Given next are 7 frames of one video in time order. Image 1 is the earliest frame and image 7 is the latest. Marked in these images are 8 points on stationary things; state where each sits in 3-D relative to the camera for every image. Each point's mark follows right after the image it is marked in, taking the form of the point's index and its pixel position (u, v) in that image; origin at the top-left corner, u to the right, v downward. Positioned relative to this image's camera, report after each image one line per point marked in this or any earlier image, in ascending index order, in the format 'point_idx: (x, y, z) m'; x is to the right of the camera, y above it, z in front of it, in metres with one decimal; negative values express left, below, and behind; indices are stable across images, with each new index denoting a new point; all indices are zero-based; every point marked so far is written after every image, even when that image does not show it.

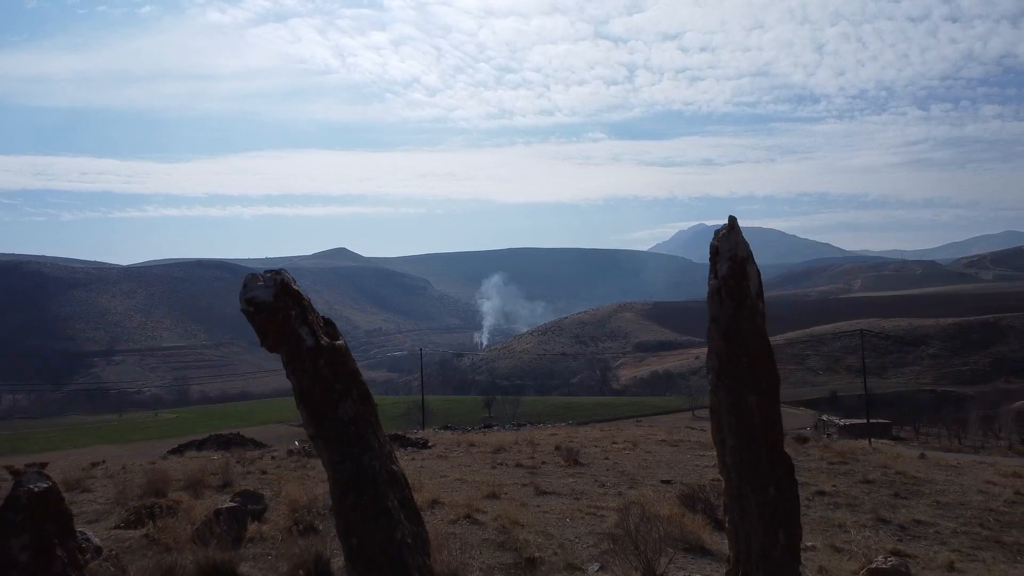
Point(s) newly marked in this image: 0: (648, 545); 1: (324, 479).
0: (+1.2, -2.2, +6.7) m
1: (-2.9, -2.9, +12.0) m
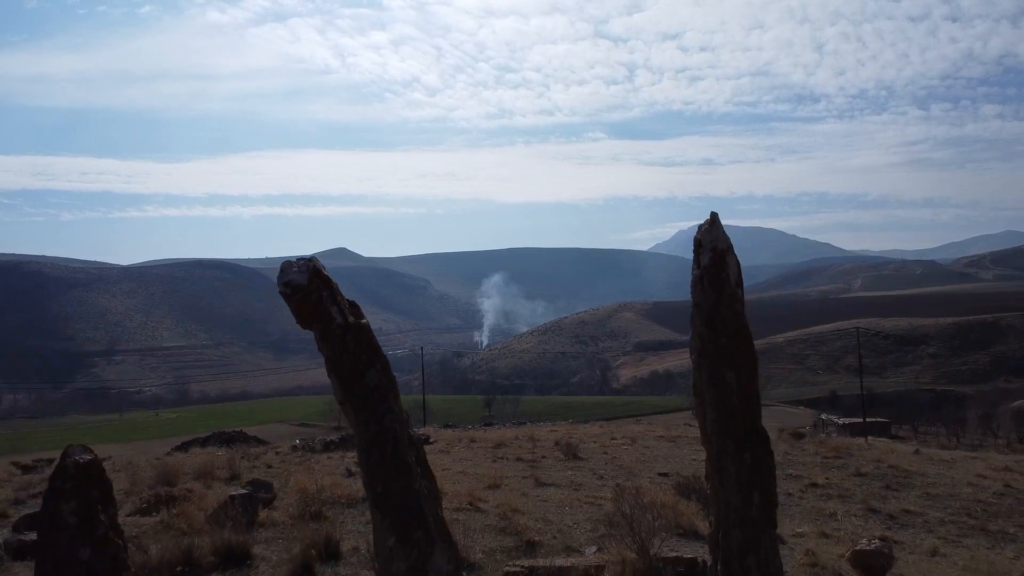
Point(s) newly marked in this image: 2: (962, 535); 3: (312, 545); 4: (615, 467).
0: (+1.2, -2.1, +7.1) m
1: (-2.9, -2.9, +12.3) m
2: (+5.6, -3.1, +9.6) m
3: (-1.8, -2.4, +7.3) m
4: (+1.8, -3.2, +13.8) m
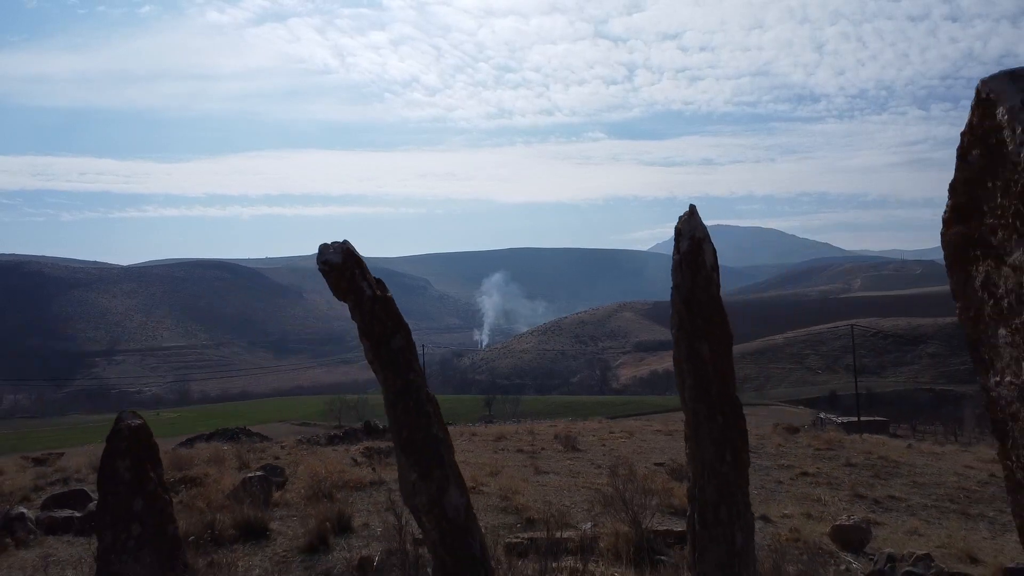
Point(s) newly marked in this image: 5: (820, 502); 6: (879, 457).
0: (+1.2, -2.1, +7.5) m
1: (-2.9, -2.8, +12.8) m
2: (+5.6, -3.0, +10.1) m
3: (-1.8, -2.3, +7.7) m
4: (+1.8, -3.1, +14.3) m
5: (+4.1, -2.9, +10.4) m
6: (+7.7, -3.5, +16.3) m
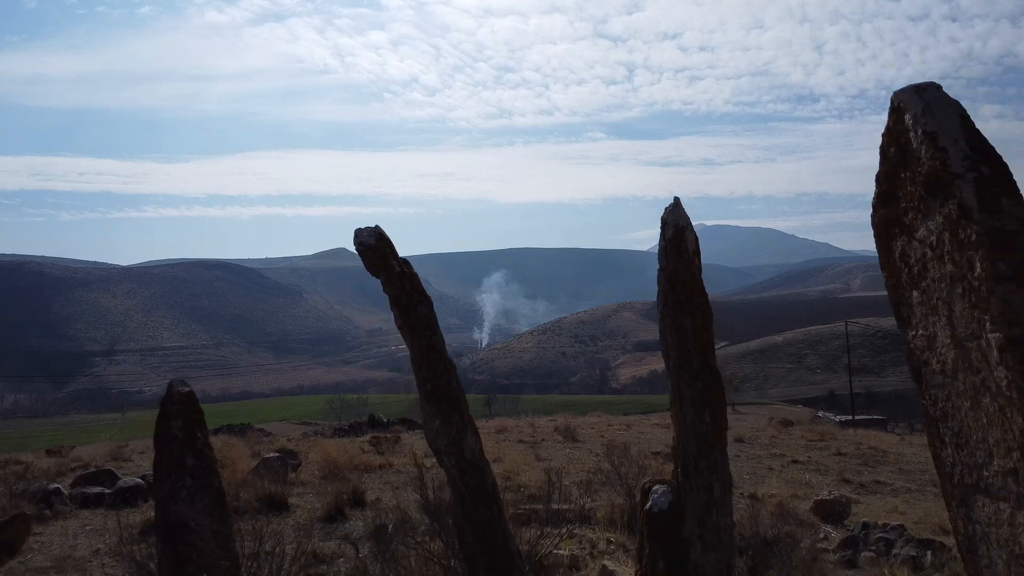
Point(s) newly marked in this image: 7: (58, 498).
0: (+1.2, -2.0, +8.0) m
1: (-2.9, -2.7, +13.3) m
2: (+5.6, -2.9, +10.6) m
3: (-1.8, -2.2, +8.2) m
4: (+1.9, -3.0, +14.8) m
5: (+4.1, -2.8, +10.9) m
6: (+7.7, -3.4, +16.8) m
7: (-5.6, -2.6, +9.5) m
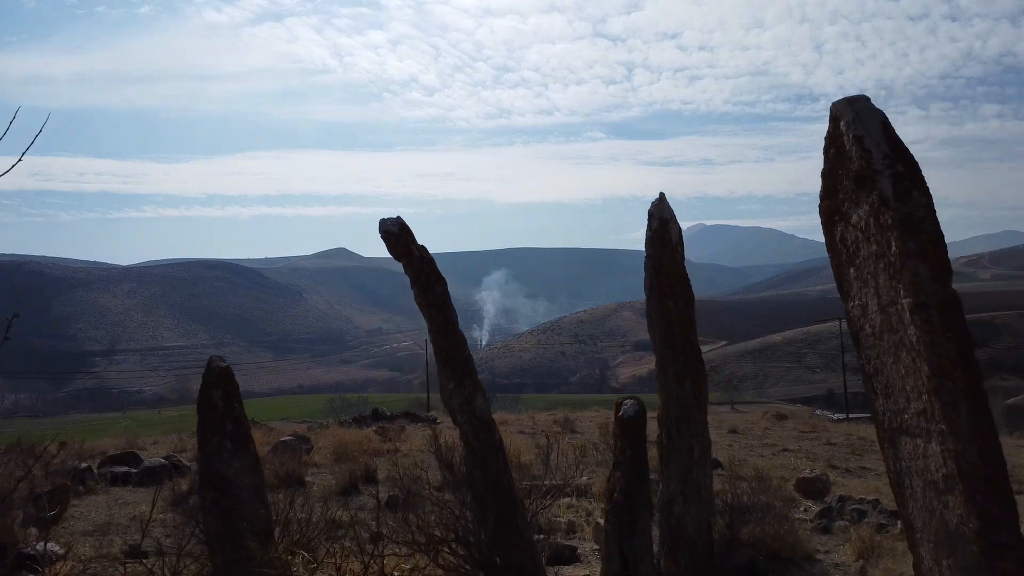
0: (+1.2, -1.9, +8.6) m
1: (-2.9, -2.6, +13.8) m
2: (+5.6, -2.8, +11.1) m
3: (-1.8, -2.1, +8.8) m
4: (+1.9, -2.9, +15.3) m
5: (+4.2, -2.7, +11.4) m
6: (+7.7, -3.3, +17.4) m
7: (-5.6, -2.5, +10.1) m
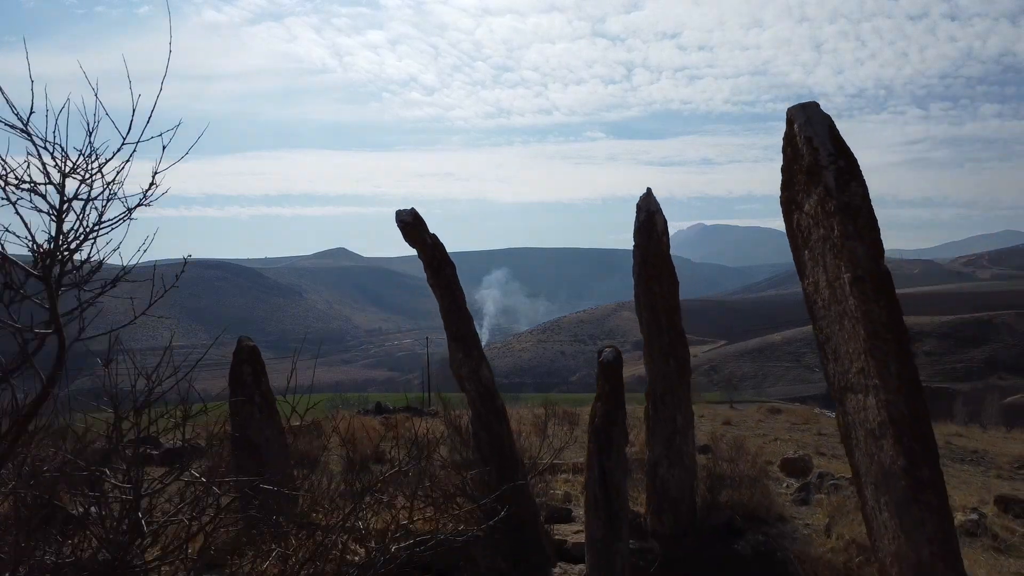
0: (+1.2, -1.8, +9.1) m
1: (-2.9, -2.5, +14.3) m
2: (+5.6, -2.7, +11.6) m
3: (-1.8, -2.0, +9.3) m
4: (+1.9, -2.8, +15.8) m
5: (+4.2, -2.6, +11.9) m
6: (+7.7, -3.2, +17.9) m
7: (-5.5, -2.4, +10.6) m
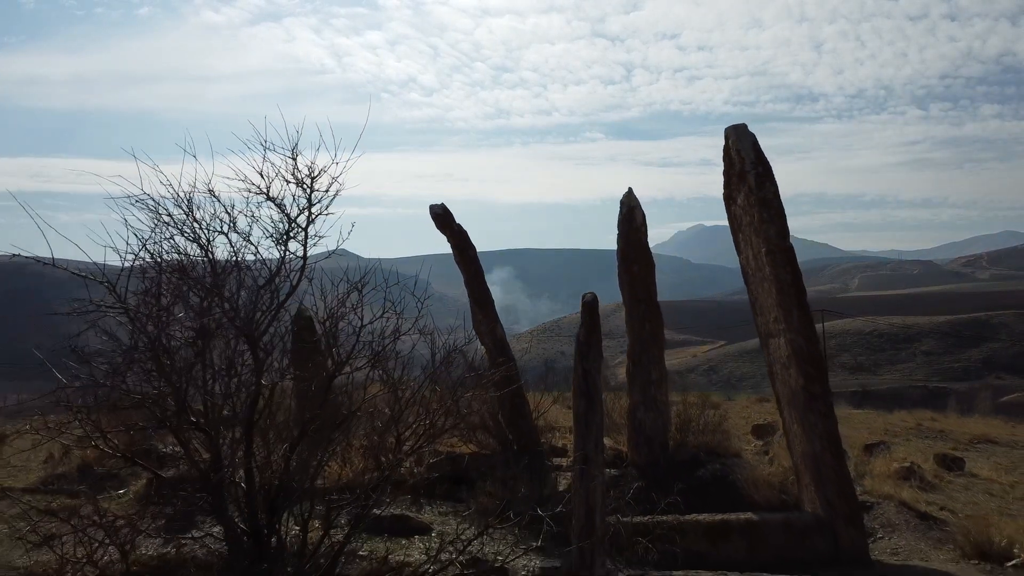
0: (+1.3, -1.6, +10.3) m
1: (-2.8, -2.4, +15.6) m
2: (+5.7, -2.5, +12.9) m
3: (-1.7, -1.8, +10.5) m
4: (+1.9, -2.7, +17.1) m
5: (+4.2, -2.4, +13.2) m
6: (+7.8, -3.1, +19.1) m
7: (-5.5, -2.2, +11.8) m
